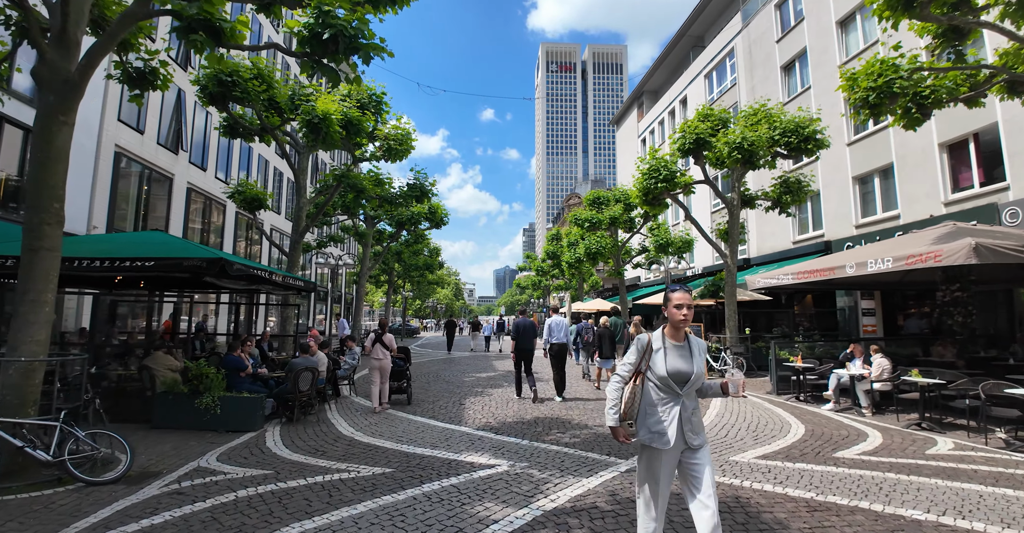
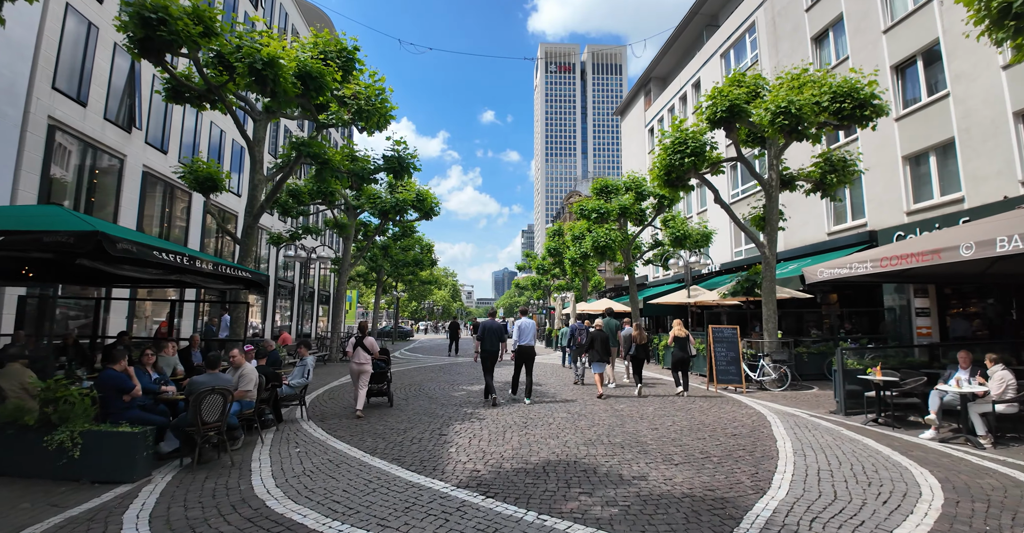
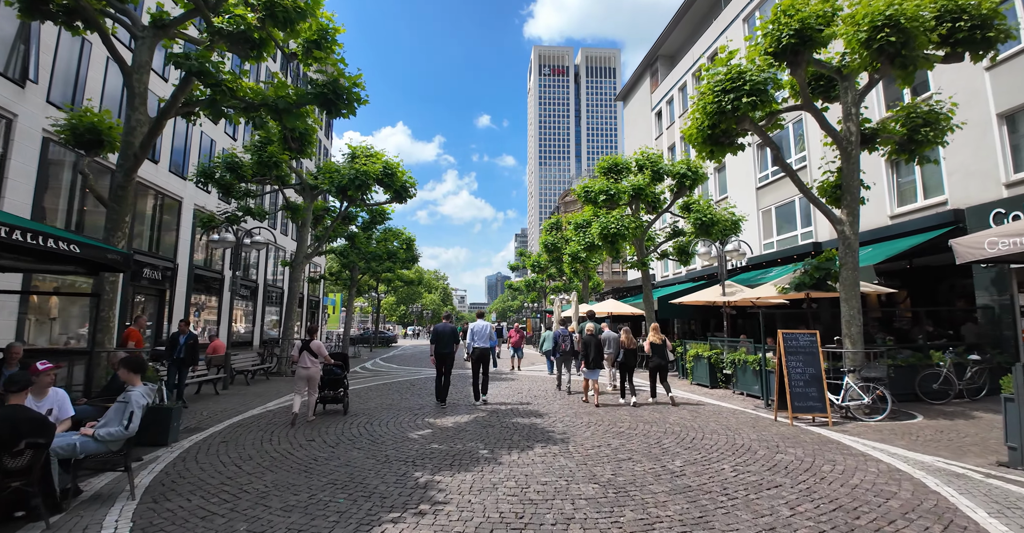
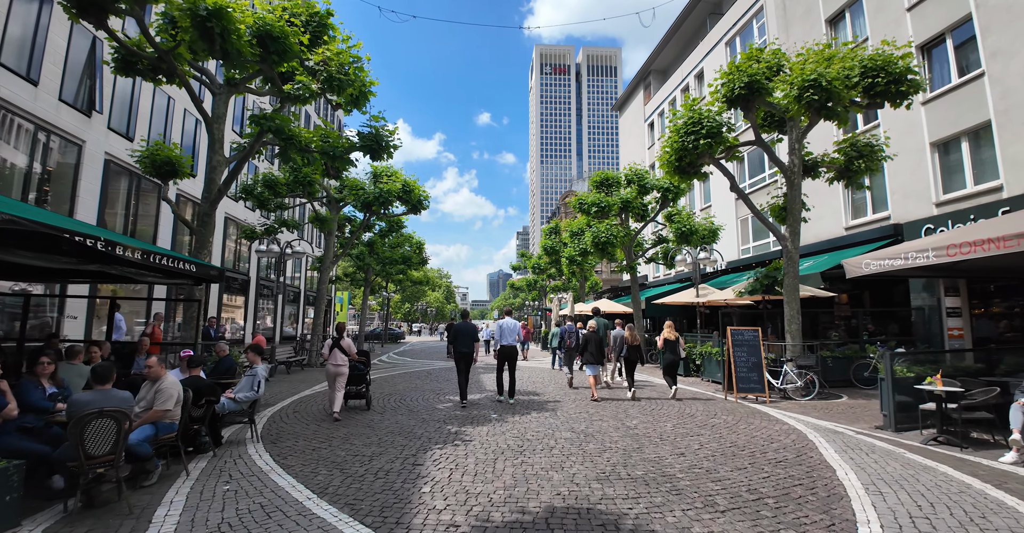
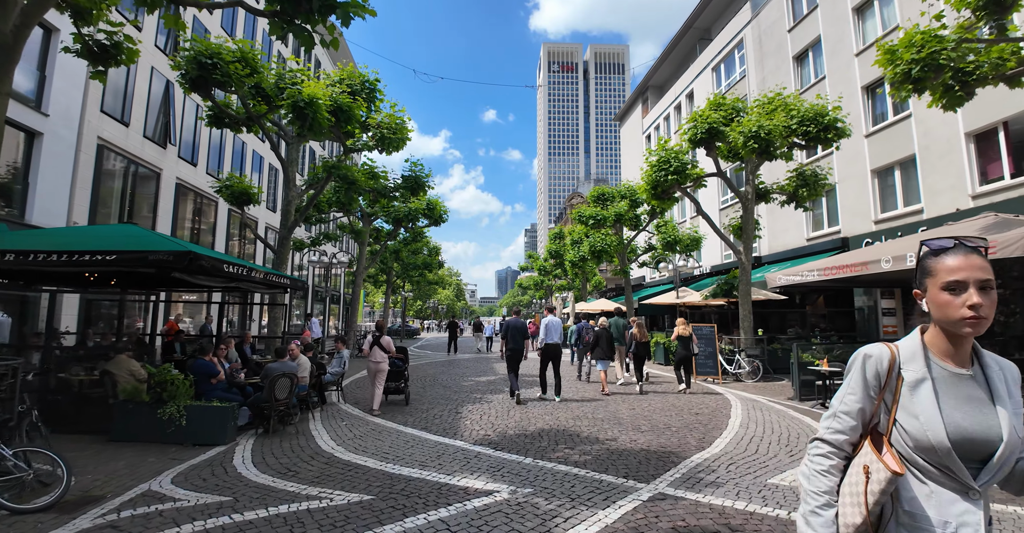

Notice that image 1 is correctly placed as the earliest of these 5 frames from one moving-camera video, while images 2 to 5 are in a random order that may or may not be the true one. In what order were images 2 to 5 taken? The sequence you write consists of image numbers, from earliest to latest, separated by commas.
5, 2, 4, 3
